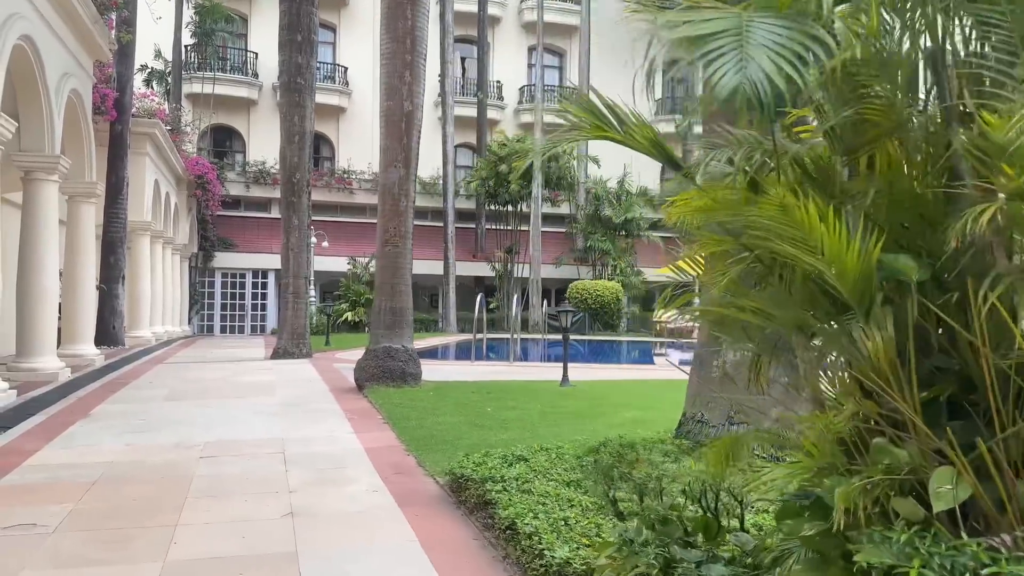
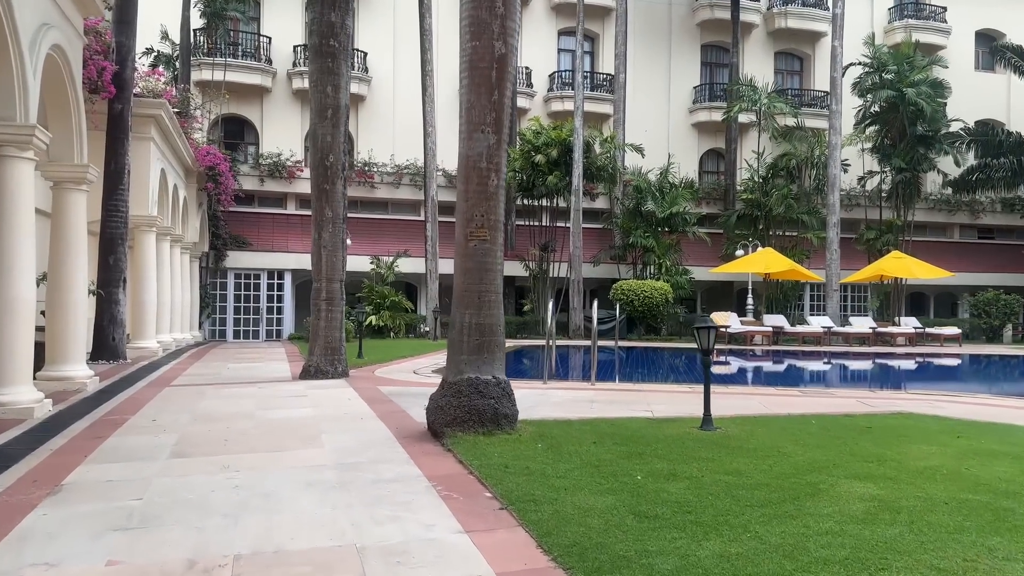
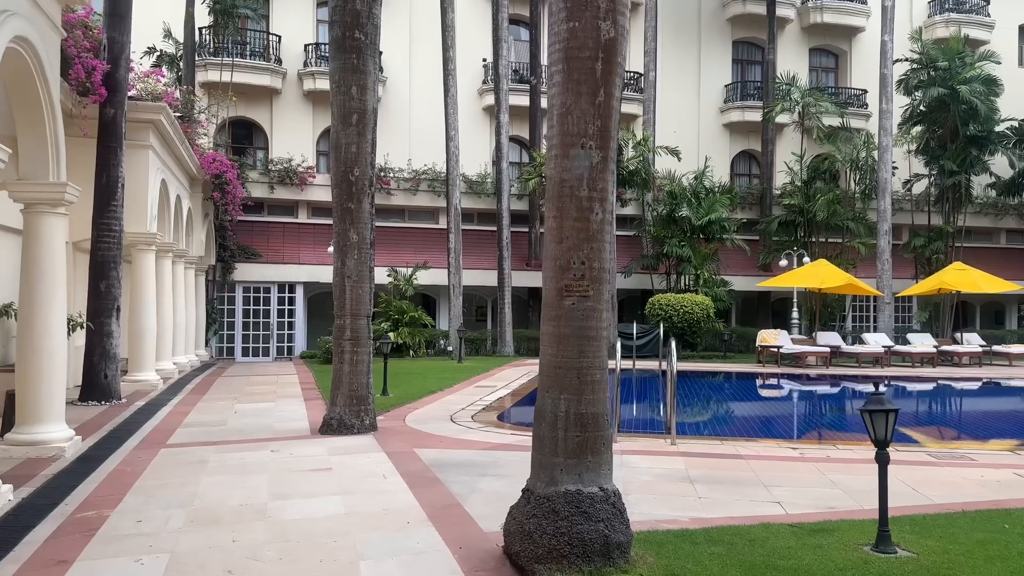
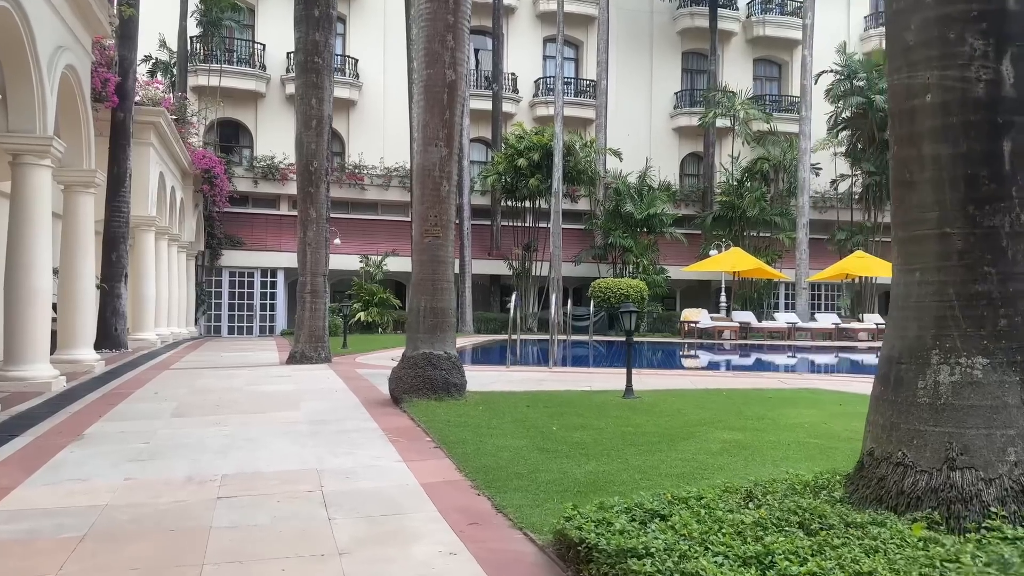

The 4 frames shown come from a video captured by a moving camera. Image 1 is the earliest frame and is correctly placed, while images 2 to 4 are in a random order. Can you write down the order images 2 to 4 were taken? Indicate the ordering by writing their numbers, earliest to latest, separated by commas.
4, 2, 3
